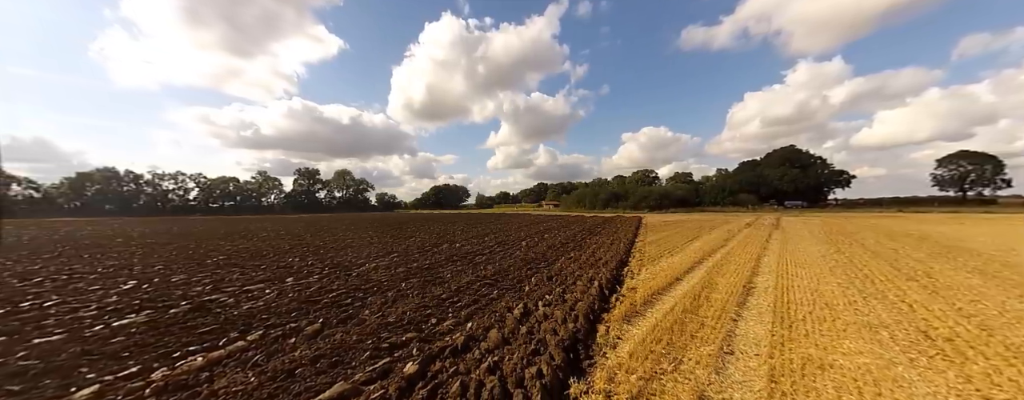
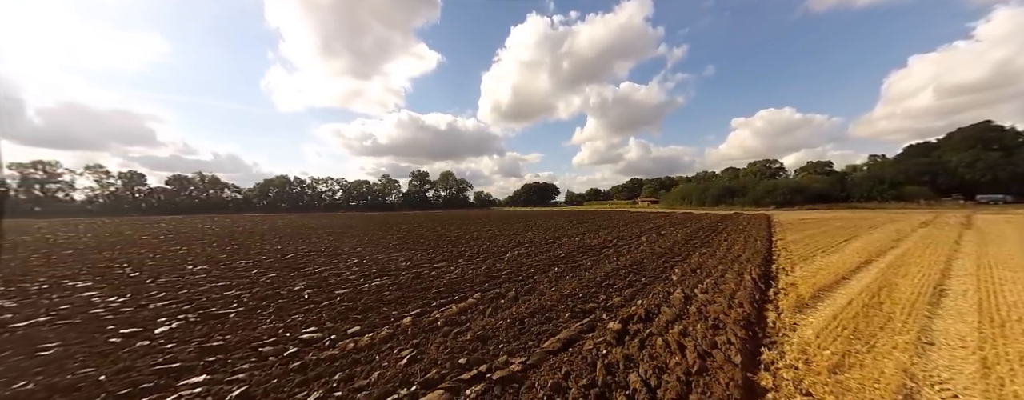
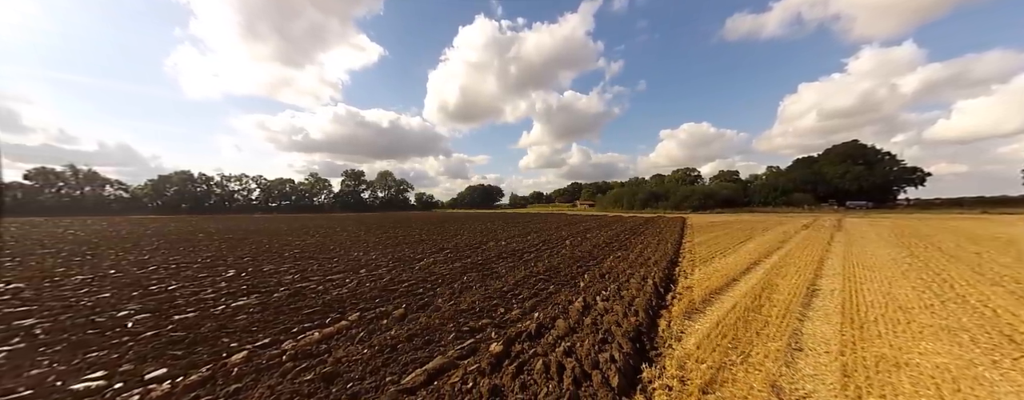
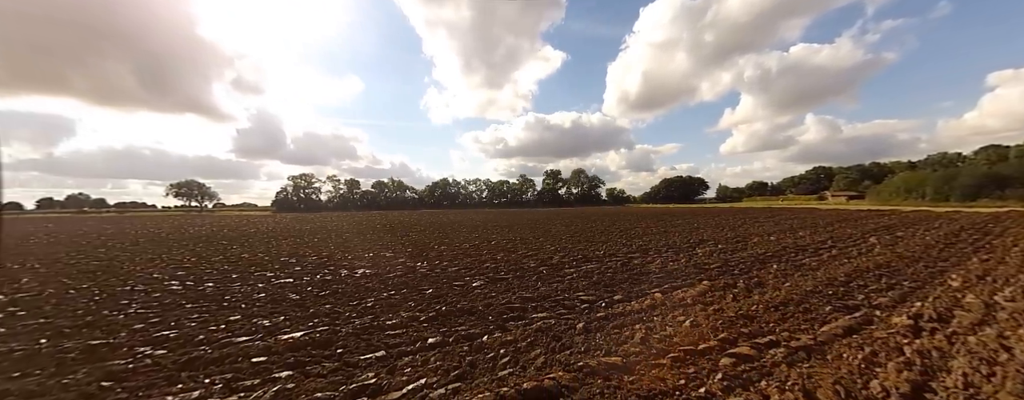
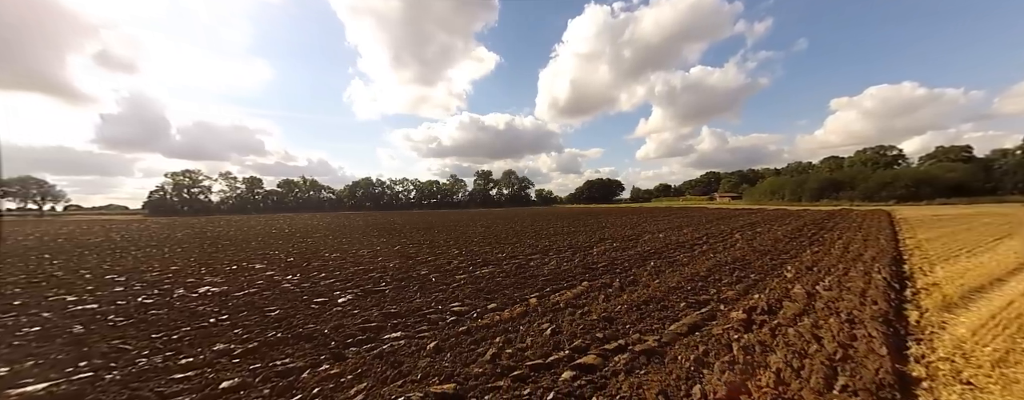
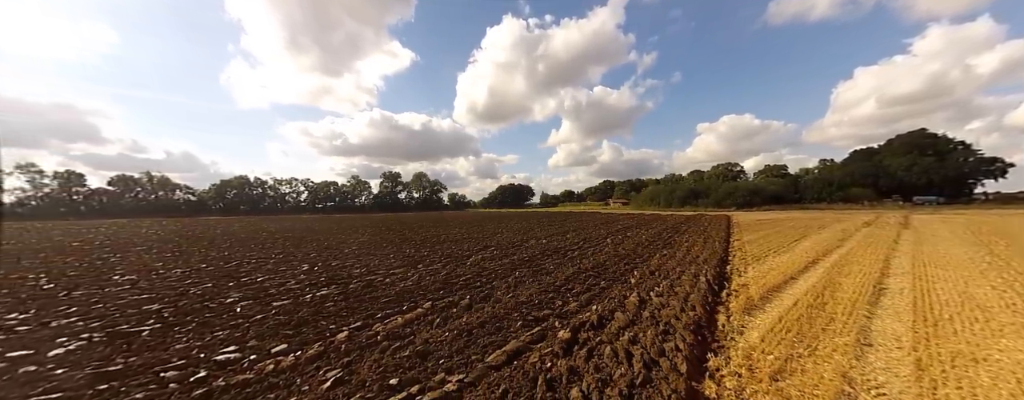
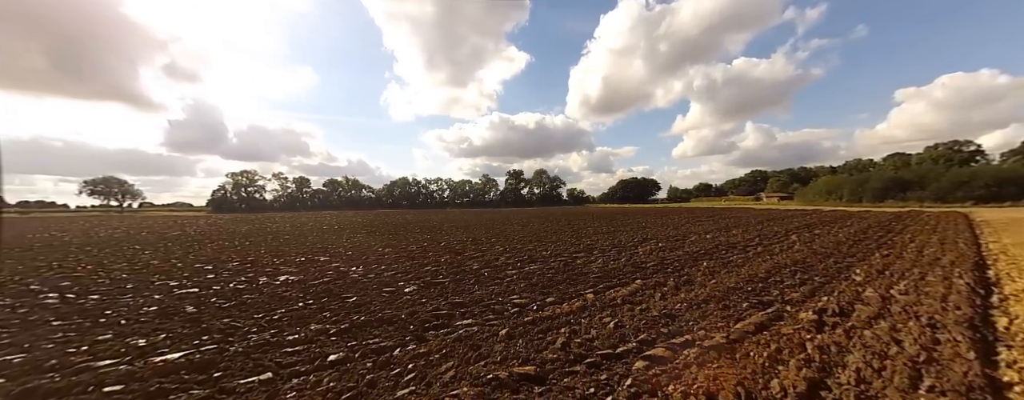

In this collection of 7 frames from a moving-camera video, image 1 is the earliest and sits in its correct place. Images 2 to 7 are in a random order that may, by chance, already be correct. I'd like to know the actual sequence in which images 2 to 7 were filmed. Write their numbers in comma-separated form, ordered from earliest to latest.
3, 6, 2, 5, 7, 4
